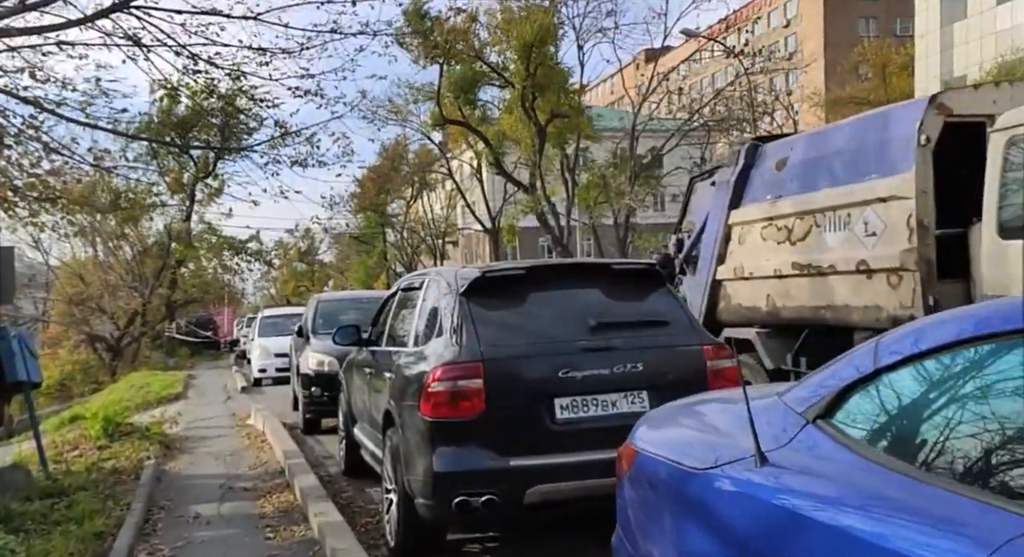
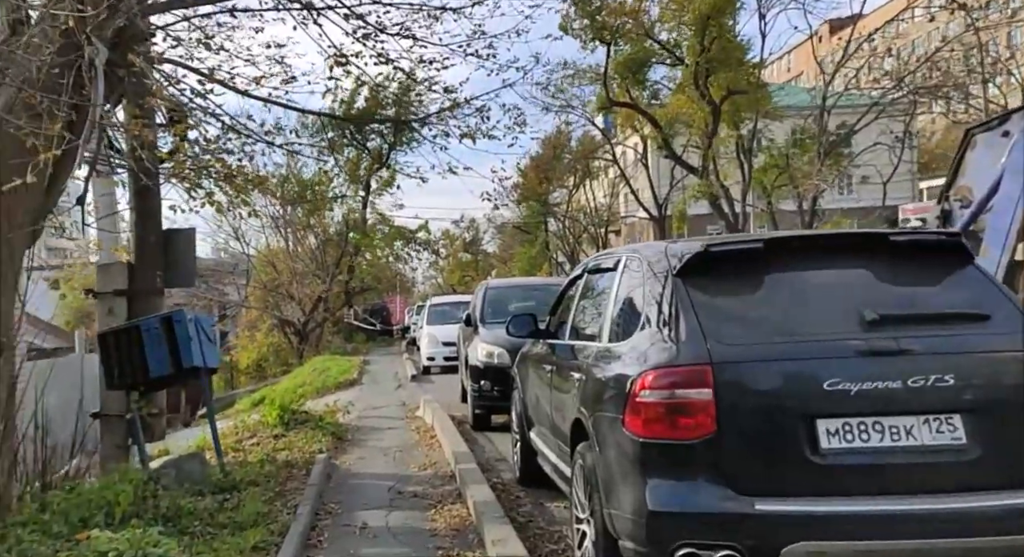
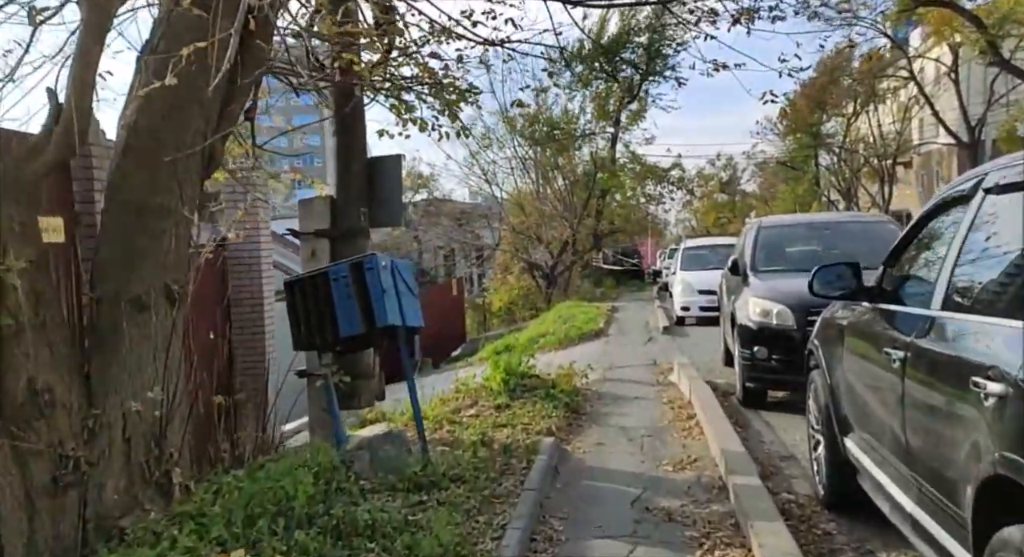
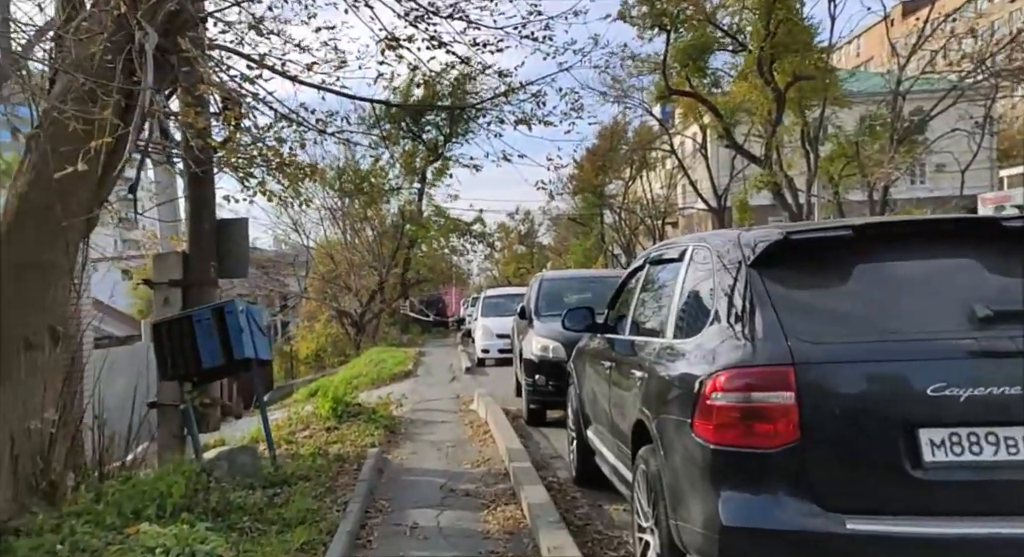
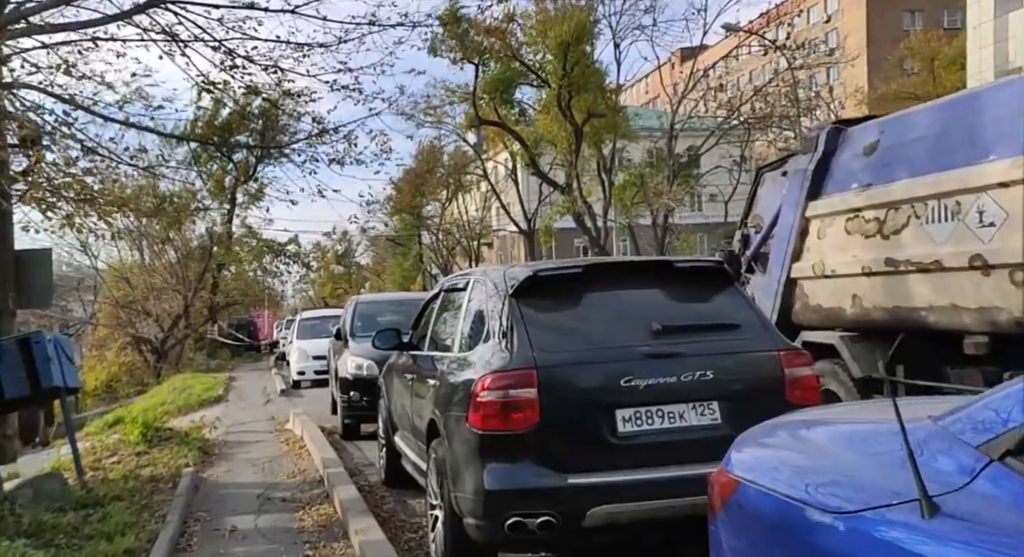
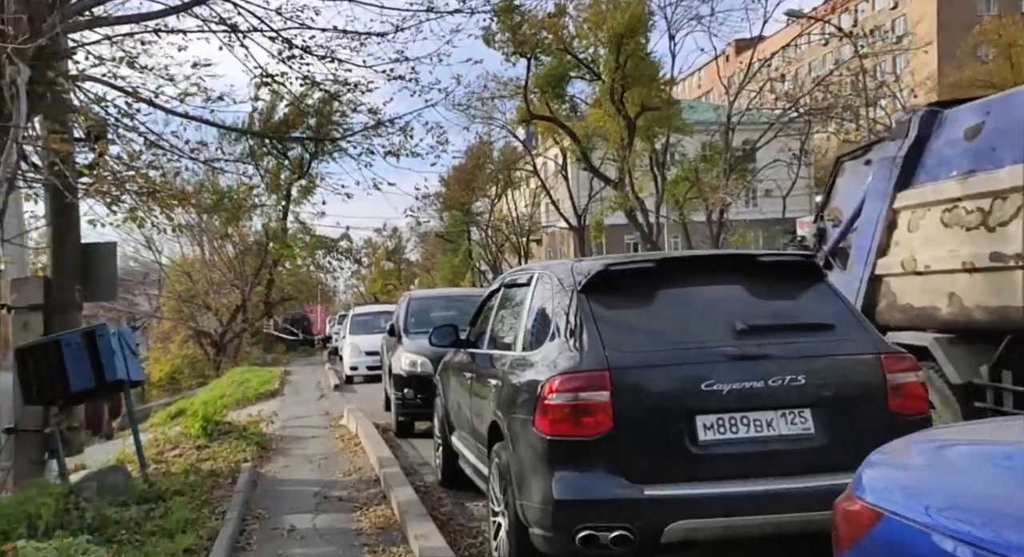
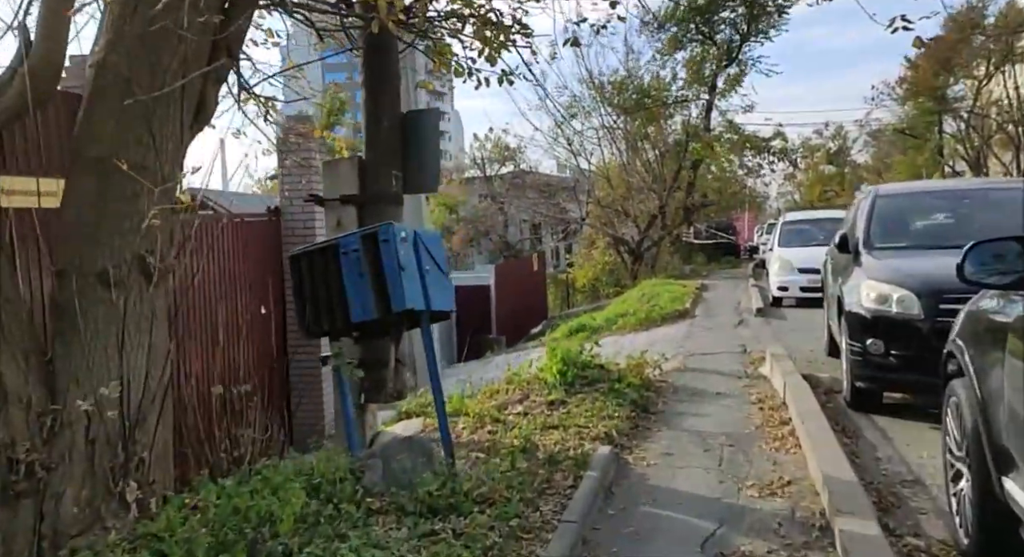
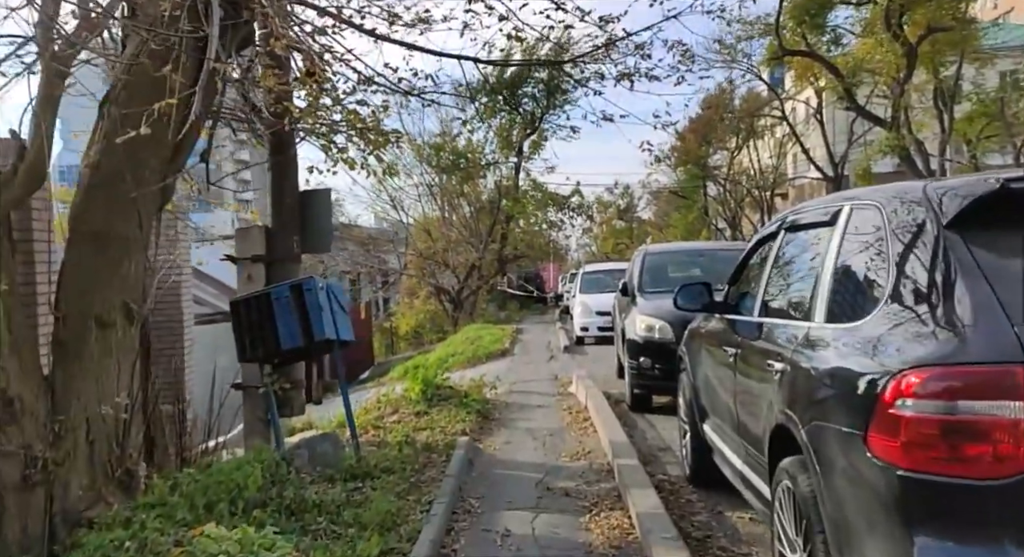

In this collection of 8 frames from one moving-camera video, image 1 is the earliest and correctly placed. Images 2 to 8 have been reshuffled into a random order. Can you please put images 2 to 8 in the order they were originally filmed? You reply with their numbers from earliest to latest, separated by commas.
5, 6, 2, 4, 8, 3, 7
